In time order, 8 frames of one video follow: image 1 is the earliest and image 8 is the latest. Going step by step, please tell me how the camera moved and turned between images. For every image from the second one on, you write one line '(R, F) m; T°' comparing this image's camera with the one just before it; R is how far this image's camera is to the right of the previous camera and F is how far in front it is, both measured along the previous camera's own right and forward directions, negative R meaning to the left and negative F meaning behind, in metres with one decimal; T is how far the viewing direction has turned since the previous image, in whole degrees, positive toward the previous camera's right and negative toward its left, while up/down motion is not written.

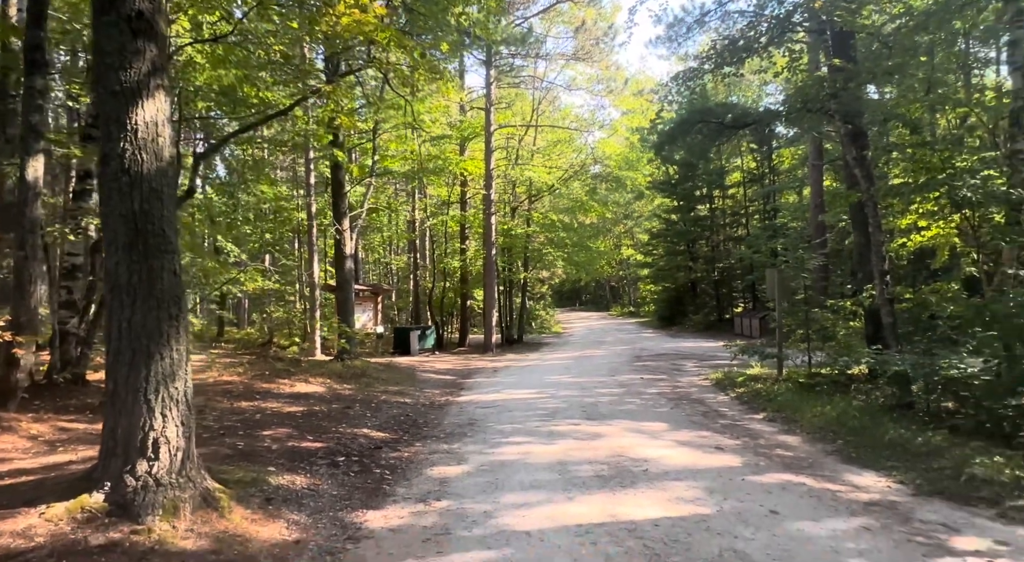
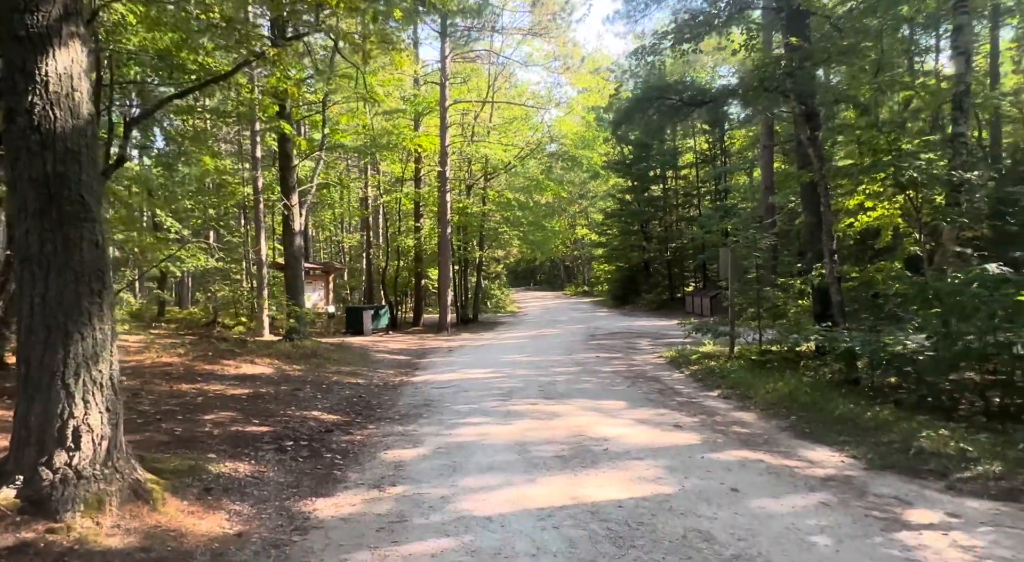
(0.0, +0.2) m; +4°
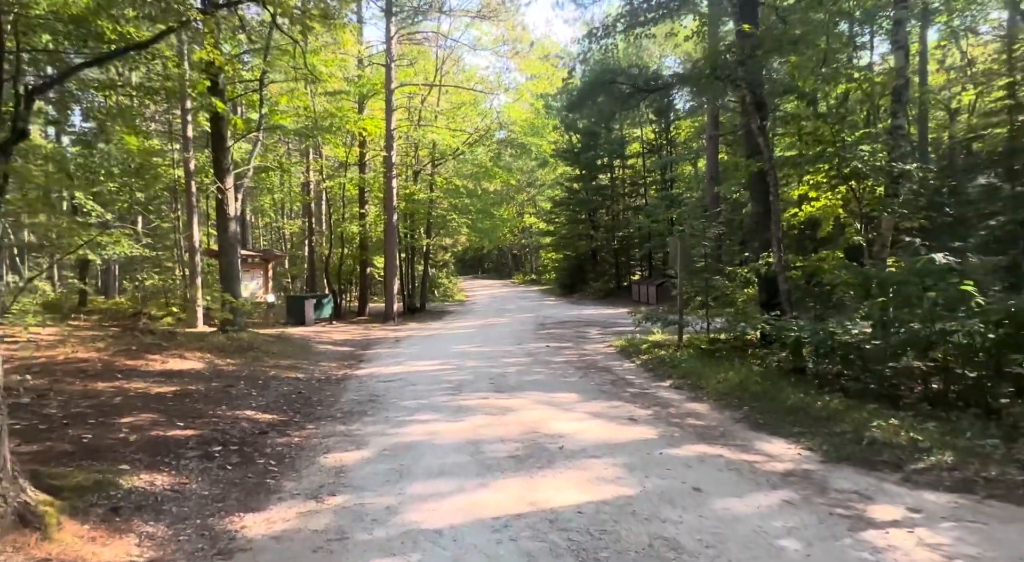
(0.0, +0.3) m; +4°
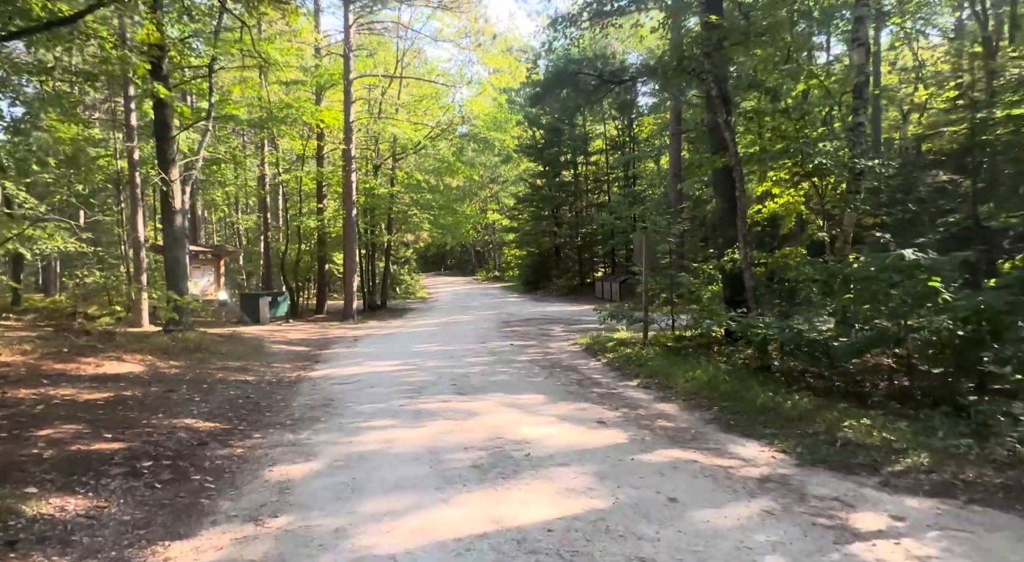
(0.0, +0.3) m; +3°
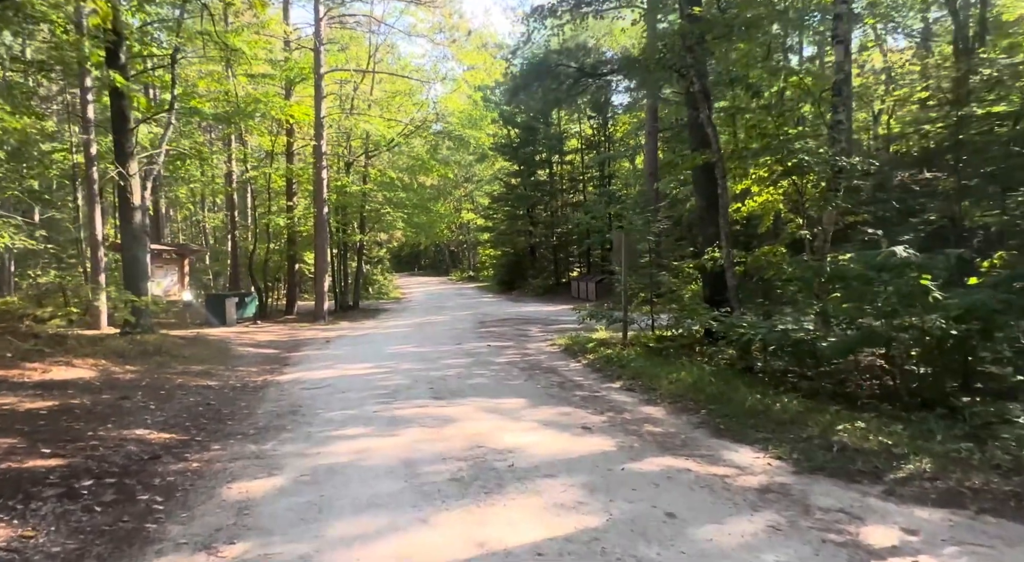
(-0.1, +0.4) m; +2°
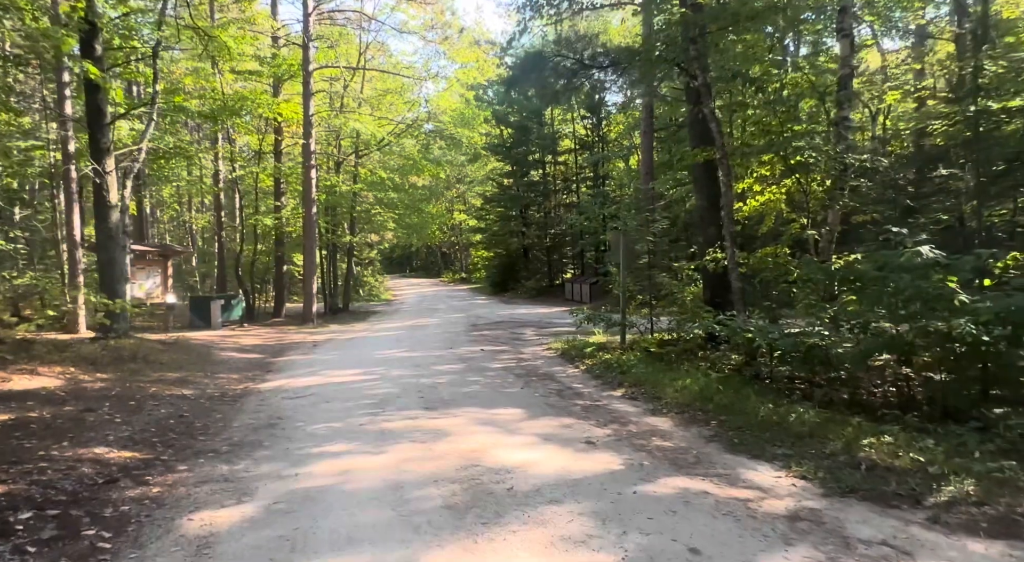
(0.0, +0.5) m; +1°
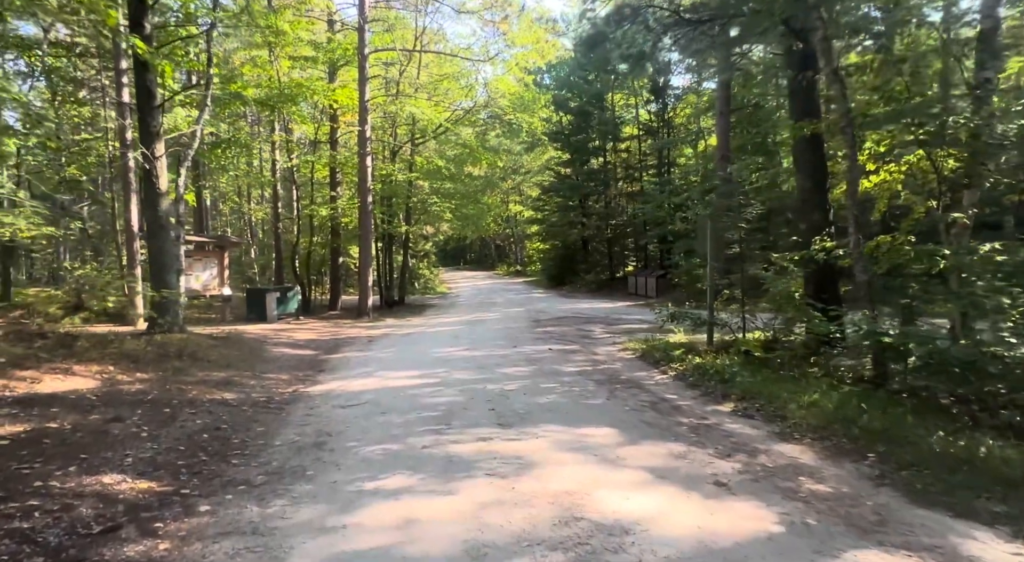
(-0.3, +1.2) m; -4°
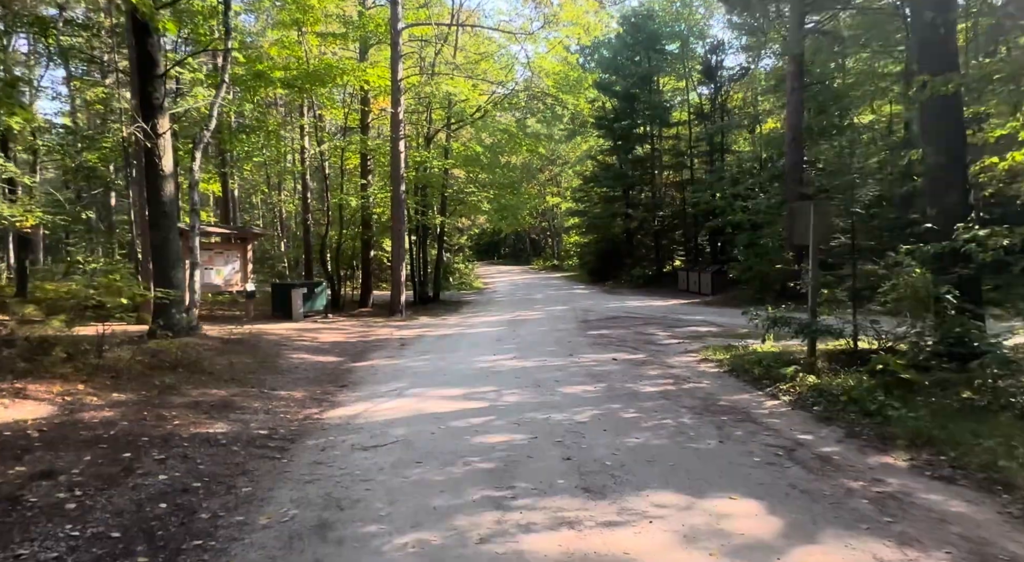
(-0.4, +1.9) m; -3°
